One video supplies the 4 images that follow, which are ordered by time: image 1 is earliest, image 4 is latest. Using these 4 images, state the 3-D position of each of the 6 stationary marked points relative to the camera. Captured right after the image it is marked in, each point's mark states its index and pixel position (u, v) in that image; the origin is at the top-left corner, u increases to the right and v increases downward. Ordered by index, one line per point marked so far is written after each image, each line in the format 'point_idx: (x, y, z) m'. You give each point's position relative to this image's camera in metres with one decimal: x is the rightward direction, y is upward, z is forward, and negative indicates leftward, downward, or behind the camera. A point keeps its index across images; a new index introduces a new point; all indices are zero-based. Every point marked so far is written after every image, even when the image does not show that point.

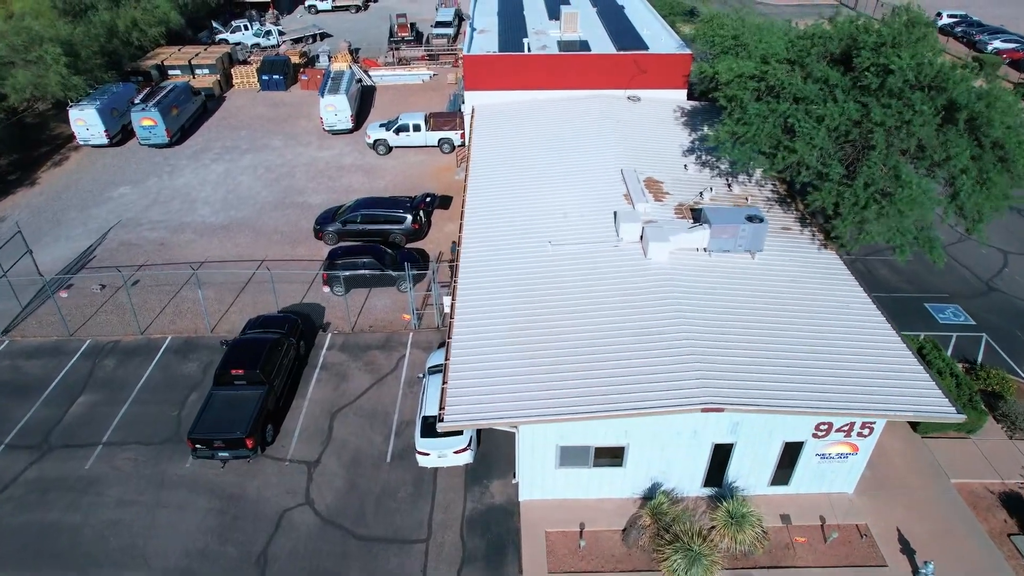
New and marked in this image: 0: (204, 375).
0: (-10.7, -3.0, +17.9) m
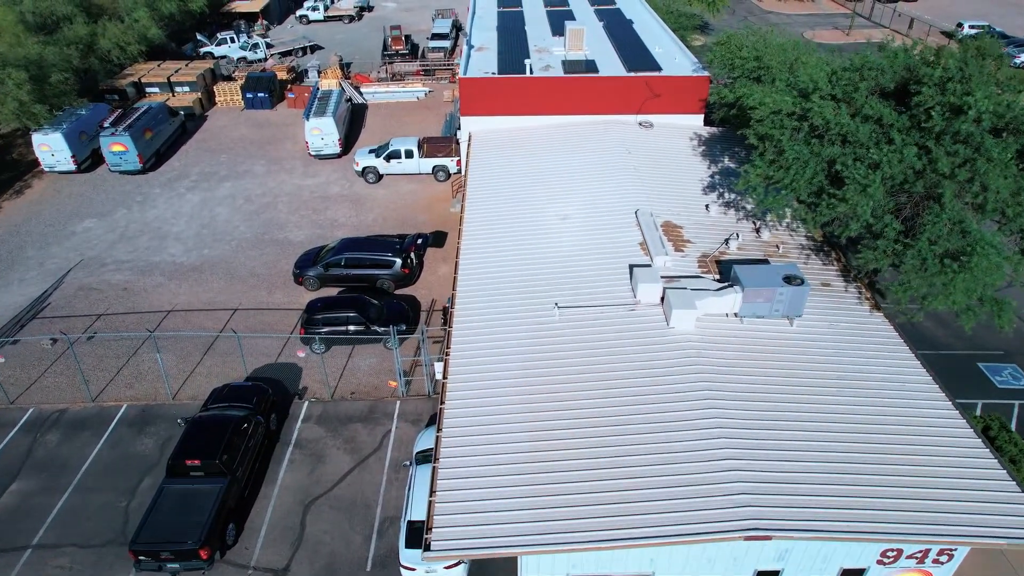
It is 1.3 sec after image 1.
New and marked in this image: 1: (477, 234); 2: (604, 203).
0: (-10.7, -5.1, +15.6) m
1: (-1.3, +2.0, +18.9) m
2: (+3.4, +3.3, +19.5) m
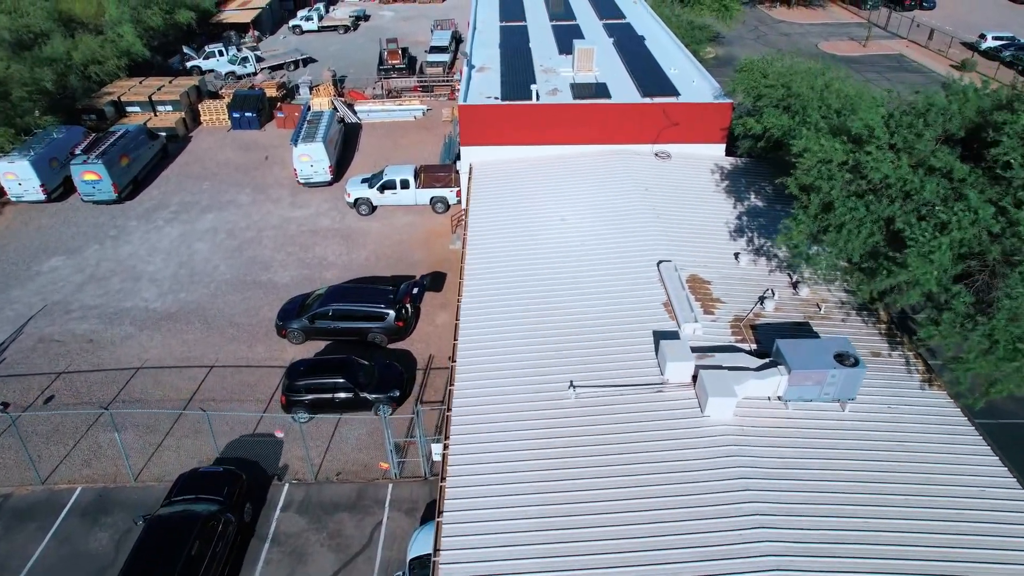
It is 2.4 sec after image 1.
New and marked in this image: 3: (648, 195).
0: (-10.5, -7.0, +13.6) m
1: (-1.1, +0.1, +16.9) m
2: (+3.6, +1.3, +17.5) m
3: (+5.3, +3.7, +20.0) m
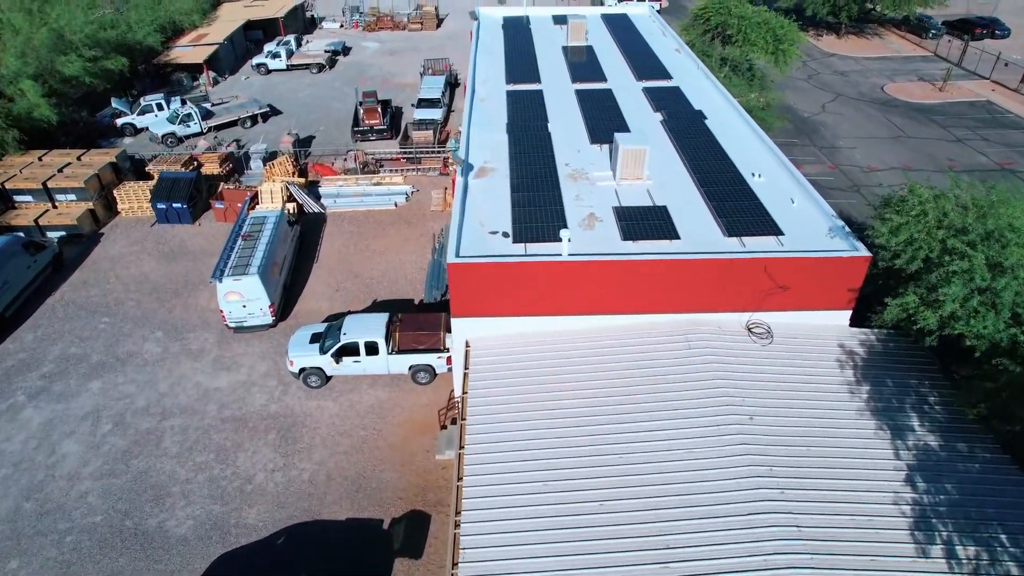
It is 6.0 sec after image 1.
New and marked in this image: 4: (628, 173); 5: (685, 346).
0: (-10.0, -14.1, +6.0) m
1: (-0.6, -6.9, +9.3) m
2: (+4.2, -5.7, +9.9) m
3: (+5.8, -3.3, +12.4) m
4: (+3.9, +3.8, +17.3) m
5: (+4.8, -1.6, +14.2) m
